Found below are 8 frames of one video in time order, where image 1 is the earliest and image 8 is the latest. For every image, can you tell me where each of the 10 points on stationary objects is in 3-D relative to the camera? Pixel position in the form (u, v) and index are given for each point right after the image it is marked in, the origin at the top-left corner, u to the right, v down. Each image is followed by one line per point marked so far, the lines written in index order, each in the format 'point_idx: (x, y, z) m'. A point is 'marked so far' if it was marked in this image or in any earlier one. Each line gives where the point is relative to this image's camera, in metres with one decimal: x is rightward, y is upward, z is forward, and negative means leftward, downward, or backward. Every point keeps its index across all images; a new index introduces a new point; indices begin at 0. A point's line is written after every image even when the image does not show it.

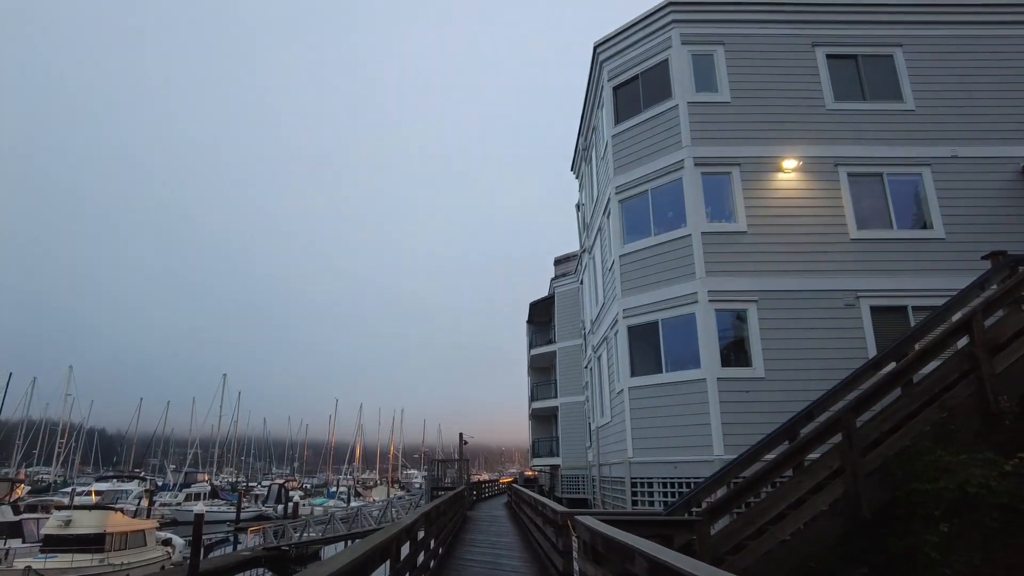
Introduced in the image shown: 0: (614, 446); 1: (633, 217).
0: (+1.9, -3.1, +11.3) m
1: (+2.4, +1.4, +11.7) m
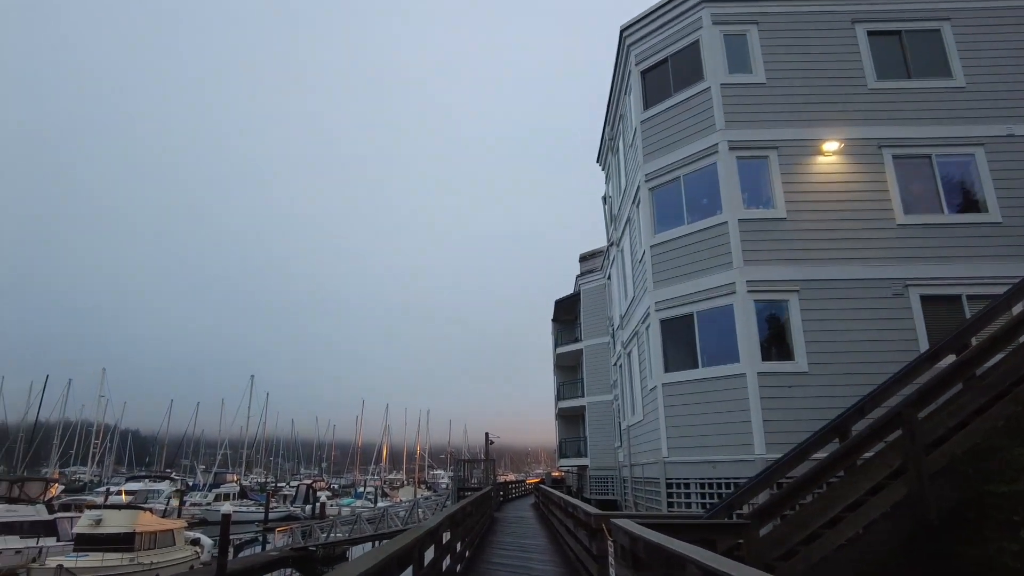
0: (+2.5, -2.9, +10.8) m
1: (+2.9, +1.6, +11.2) m
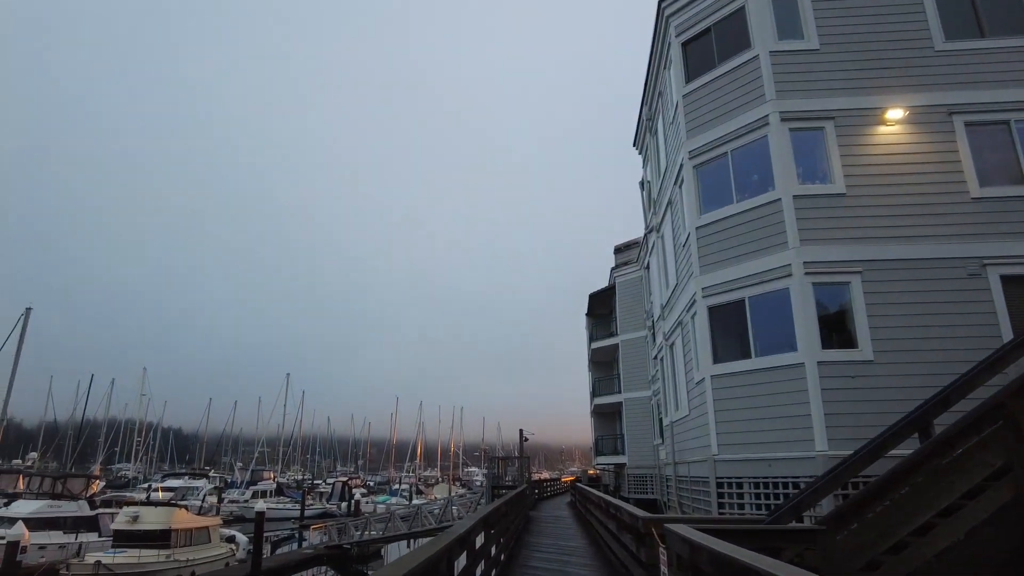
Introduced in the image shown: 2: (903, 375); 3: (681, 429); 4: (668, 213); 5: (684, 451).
0: (+3.1, -2.7, +10.0) m
1: (+3.5, +1.8, +10.3) m
2: (+5.7, -1.3, +8.5) m
3: (+3.1, -2.6, +10.8) m
4: (+3.1, +1.5, +11.8) m
5: (+3.1, -3.0, +10.7) m
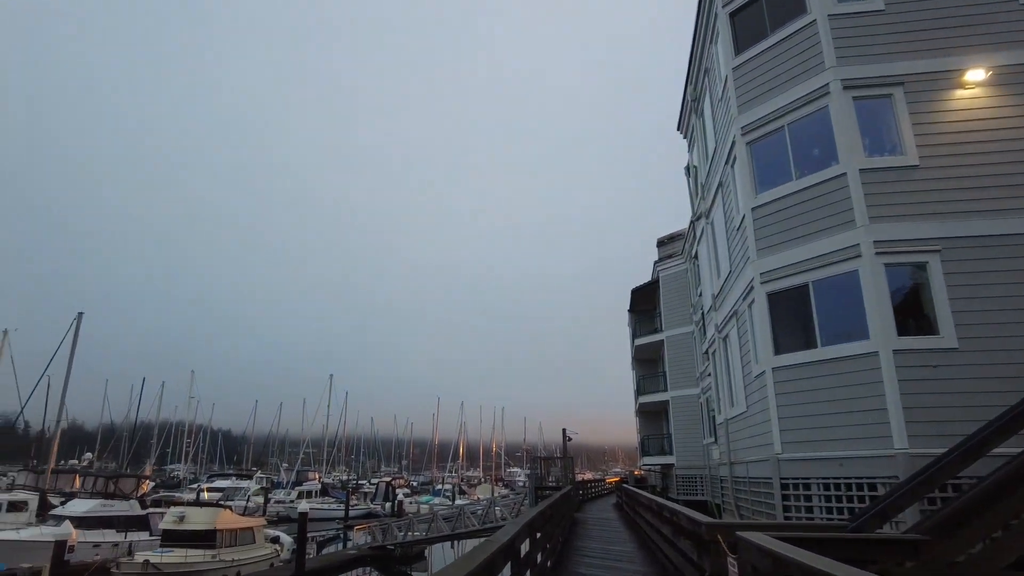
0: (+3.8, -2.4, +9.2) m
1: (+4.2, +2.1, +9.5) m
2: (+6.3, -1.0, +7.5) m
3: (+3.9, -2.4, +10.1) m
4: (+3.8, +1.7, +11.0) m
5: (+3.9, -2.8, +10.0) m
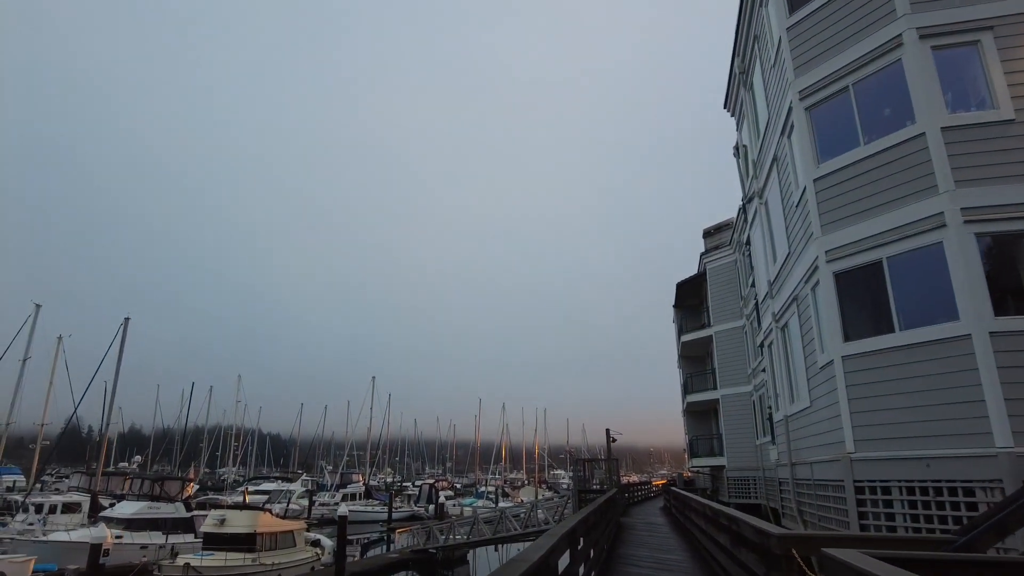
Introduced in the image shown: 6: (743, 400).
0: (+4.3, -2.2, +8.2) m
1: (+4.6, +2.4, +8.5) m
2: (+6.6, -0.6, +6.4) m
3: (+4.5, -2.1, +9.0) m
4: (+4.4, +2.0, +10.0) m
5: (+4.5, -2.5, +8.9) m
6: (+7.6, -3.7, +19.3) m
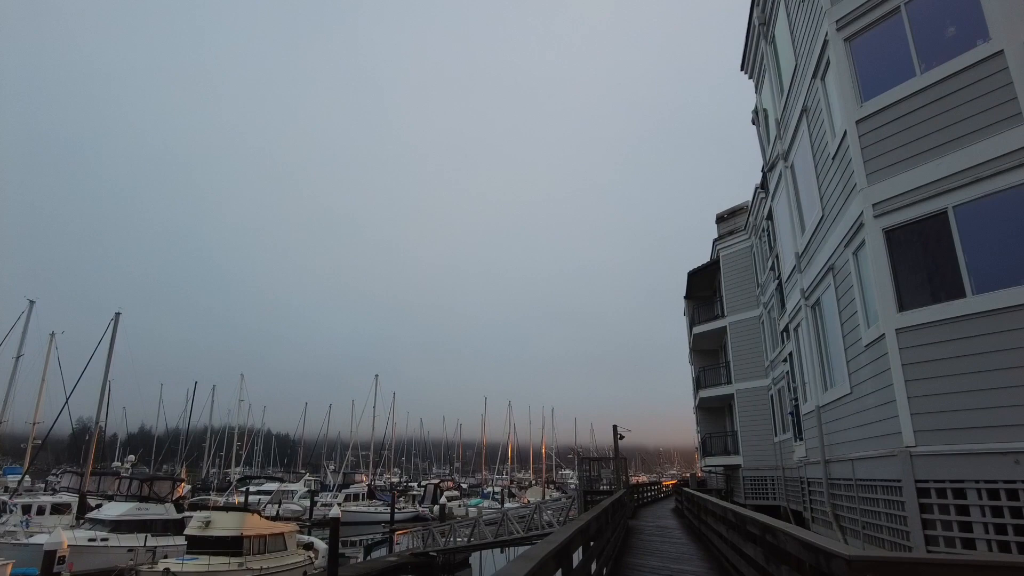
0: (+4.2, -1.8, +7.0) m
1: (+4.5, +2.8, +7.3) m
2: (+6.5, -0.2, +5.1) m
3: (+4.3, -1.7, +7.8) m
4: (+4.3, +2.4, +8.8) m
5: (+4.3, -2.1, +7.7) m
6: (+7.6, -3.3, +18.0) m
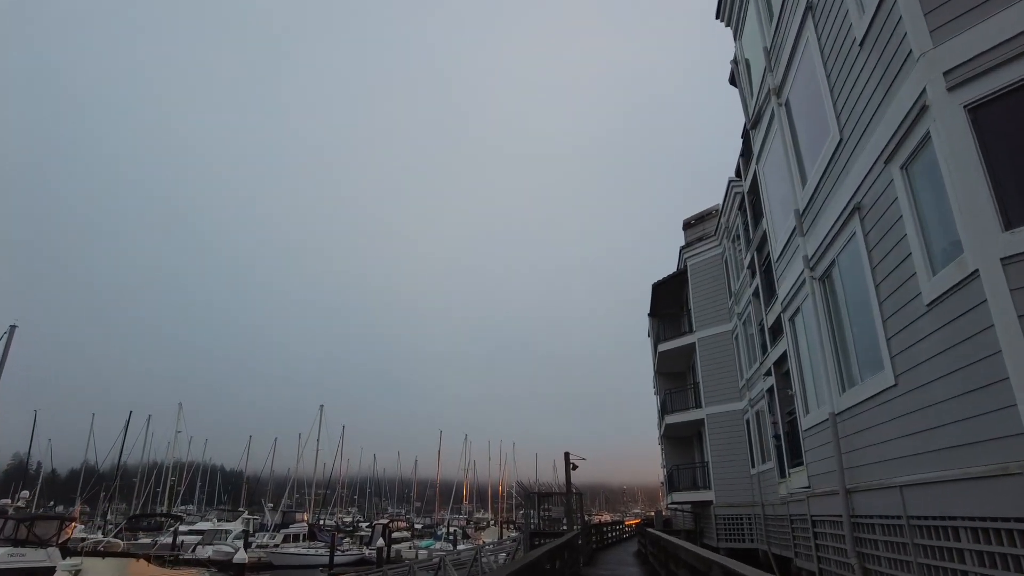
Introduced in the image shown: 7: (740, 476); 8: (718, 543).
0: (+3.2, -1.3, +4.7) m
1: (+3.5, +3.2, +5.3) m
2: (+5.6, +0.3, +3.1) m
3: (+3.3, -1.3, +5.6) m
4: (+3.3, +2.7, +6.8) m
5: (+3.3, -1.7, +5.4) m
6: (+6.0, -3.5, +15.8) m
7: (+5.9, -4.9, +15.2) m
8: (+5.4, -6.7, +15.3) m
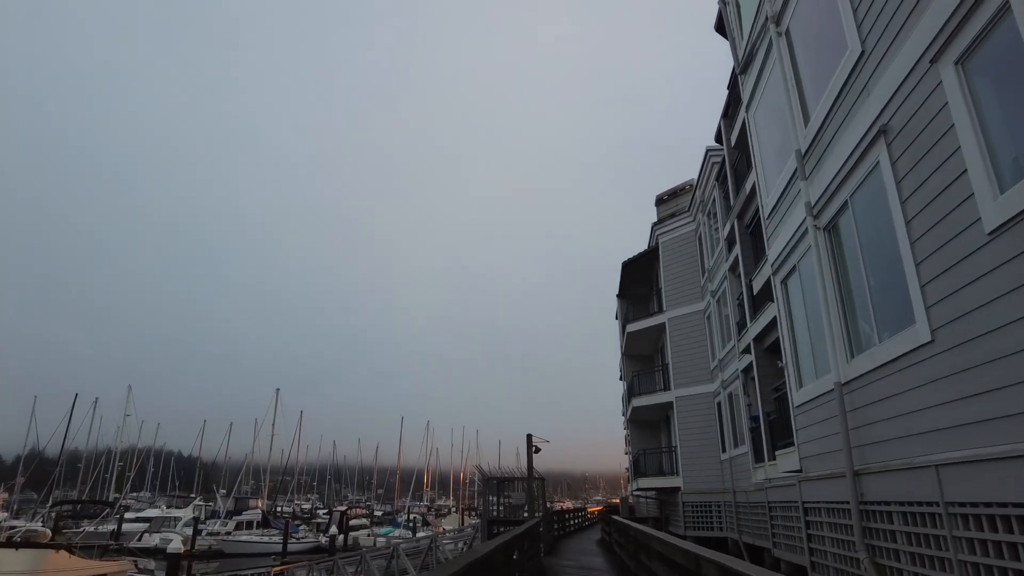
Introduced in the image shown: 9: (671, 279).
0: (+2.8, -0.9, +3.9) m
1: (+3.2, +3.6, +4.4) m
2: (+5.4, +0.6, +2.3) m
3: (+2.9, -0.9, +4.7) m
4: (+2.9, +3.2, +5.8) m
5: (+2.9, -1.3, +4.6) m
6: (+5.0, -2.9, +15.1) m
7: (+4.9, -4.3, +14.6) m
8: (+4.4, -6.1, +14.6) m
9: (+4.6, +0.3, +16.9) m
